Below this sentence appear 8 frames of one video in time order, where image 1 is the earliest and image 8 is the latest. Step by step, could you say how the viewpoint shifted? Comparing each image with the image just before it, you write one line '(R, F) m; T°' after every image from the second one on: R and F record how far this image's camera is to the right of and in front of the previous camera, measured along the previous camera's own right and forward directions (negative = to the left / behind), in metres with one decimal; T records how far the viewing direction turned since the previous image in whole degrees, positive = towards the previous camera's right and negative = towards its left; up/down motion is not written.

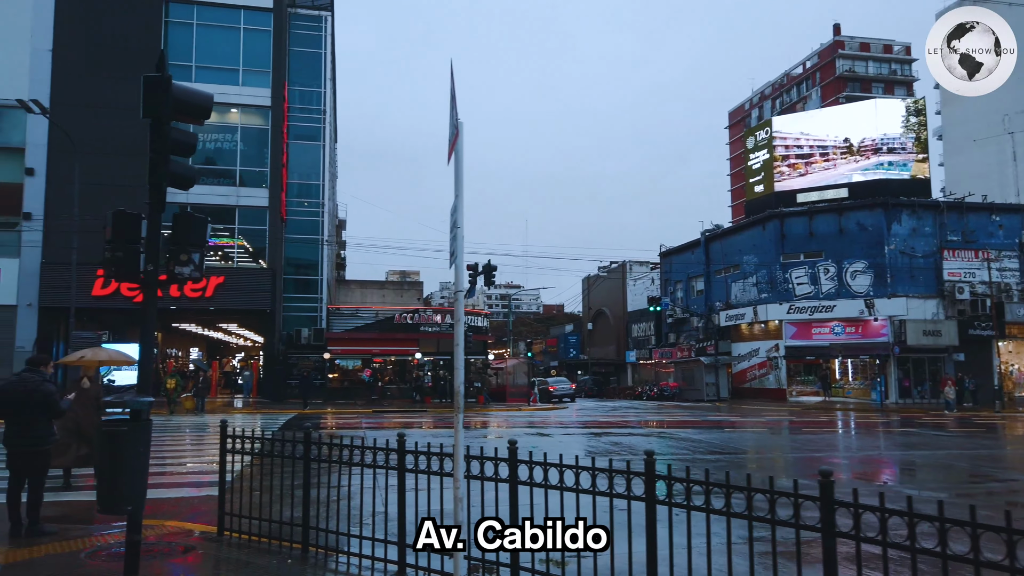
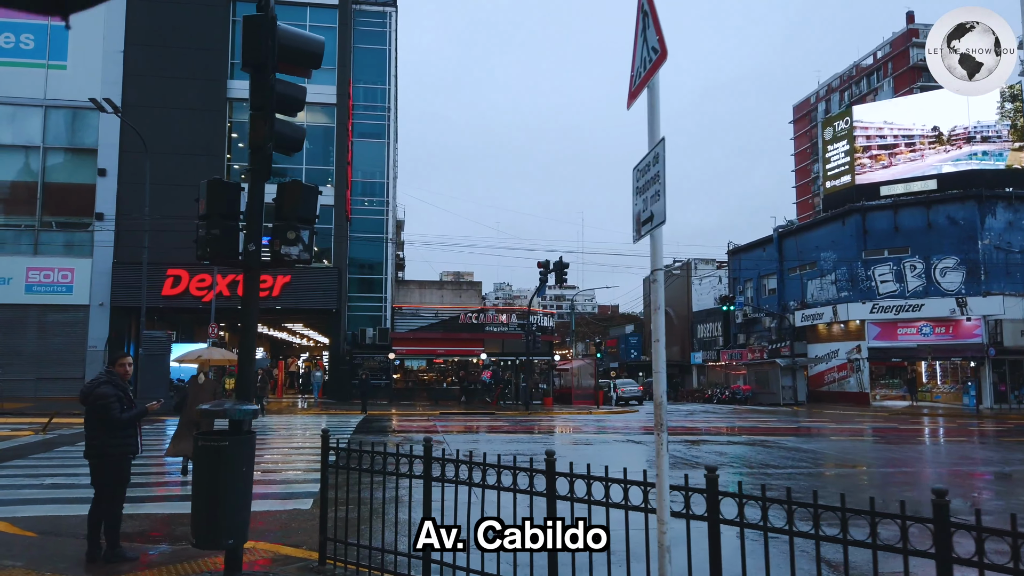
(-0.8, +1.2) m; -4°
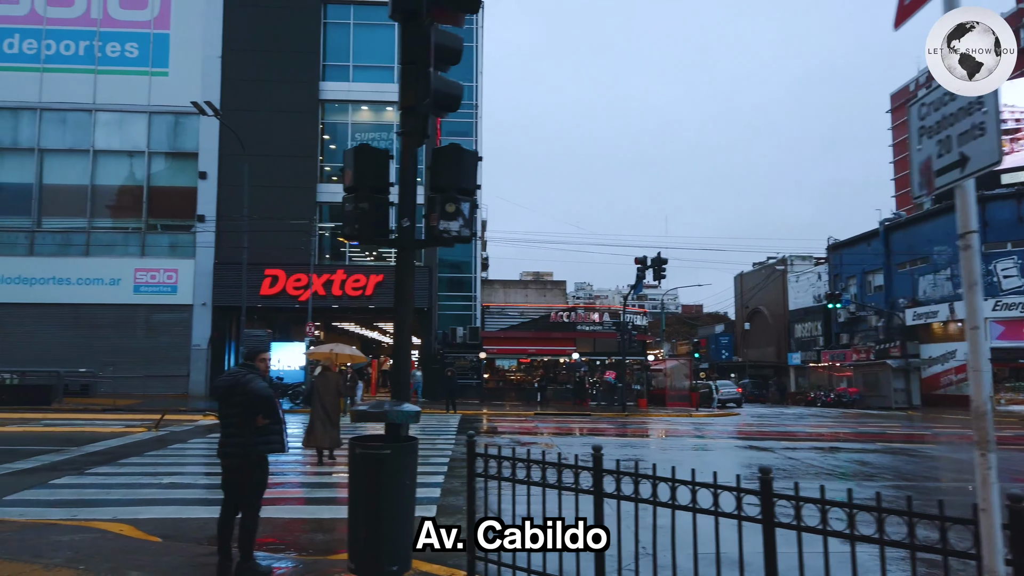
(-0.7, +0.8) m; -6°
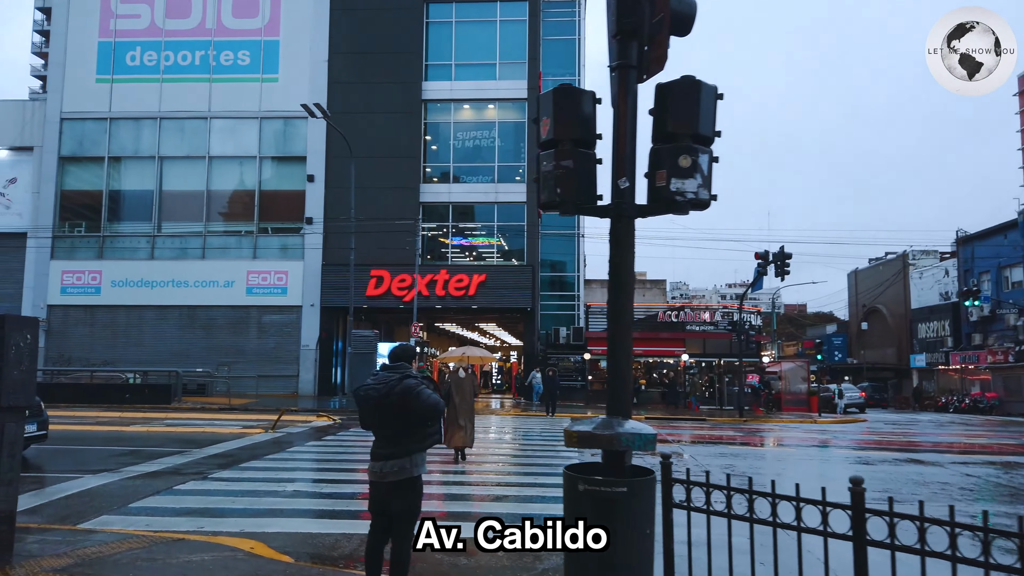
(-0.7, +1.0) m; -7°
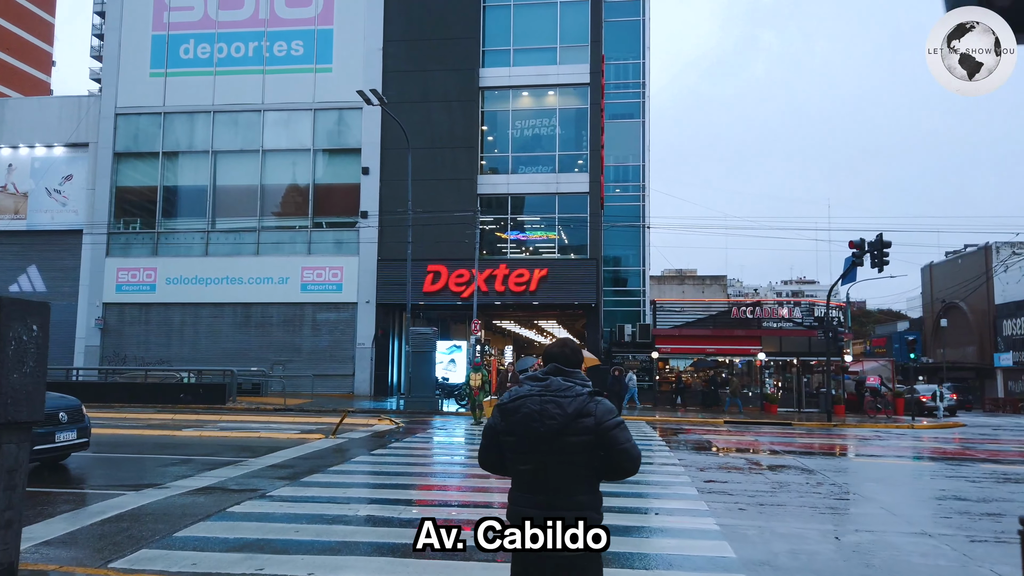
(-0.8, +1.7) m; -4°
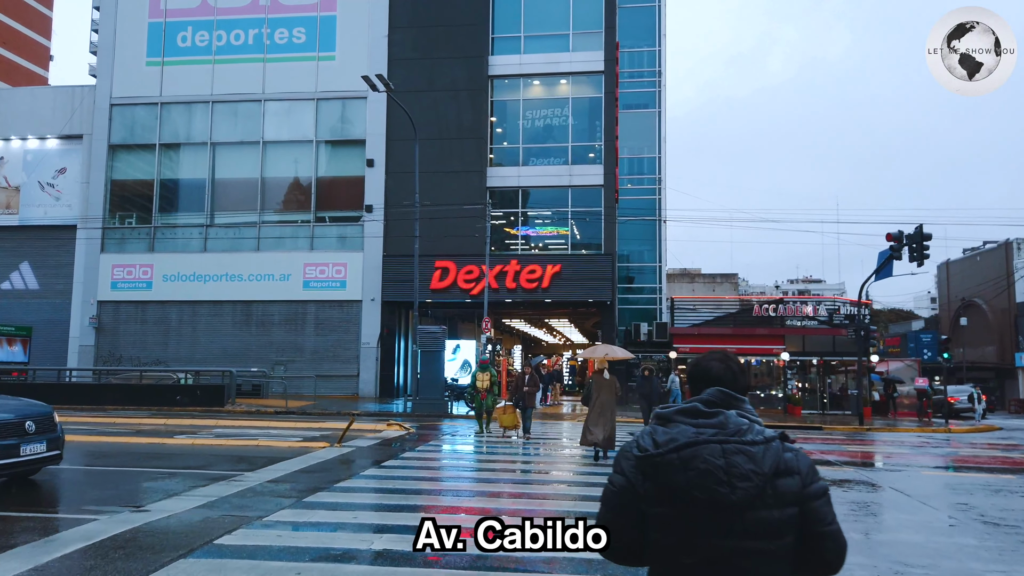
(-0.4, +1.4) m; 0°
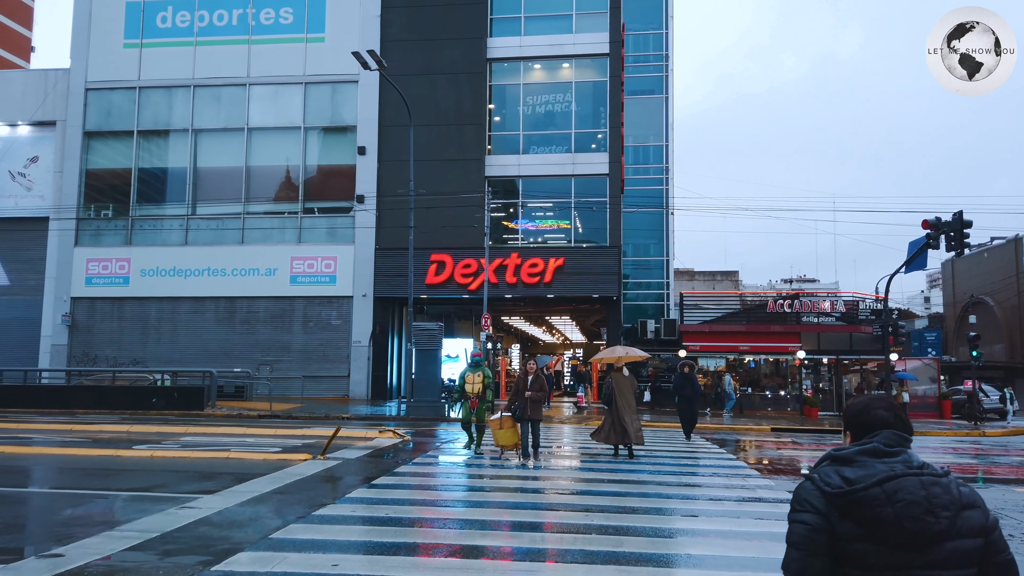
(-0.3, +1.8) m; +1°
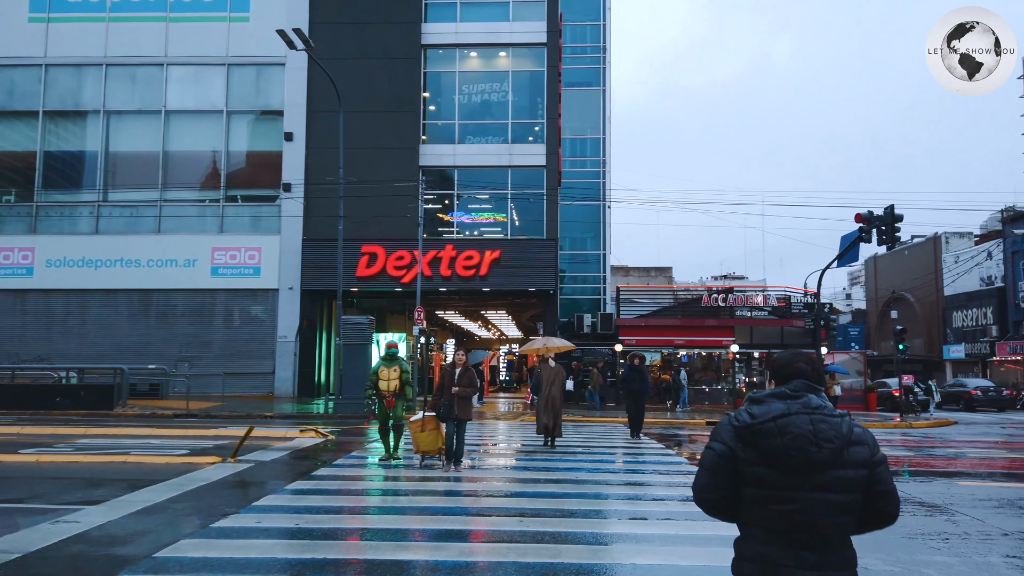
(+0.1, +0.7) m; +5°
